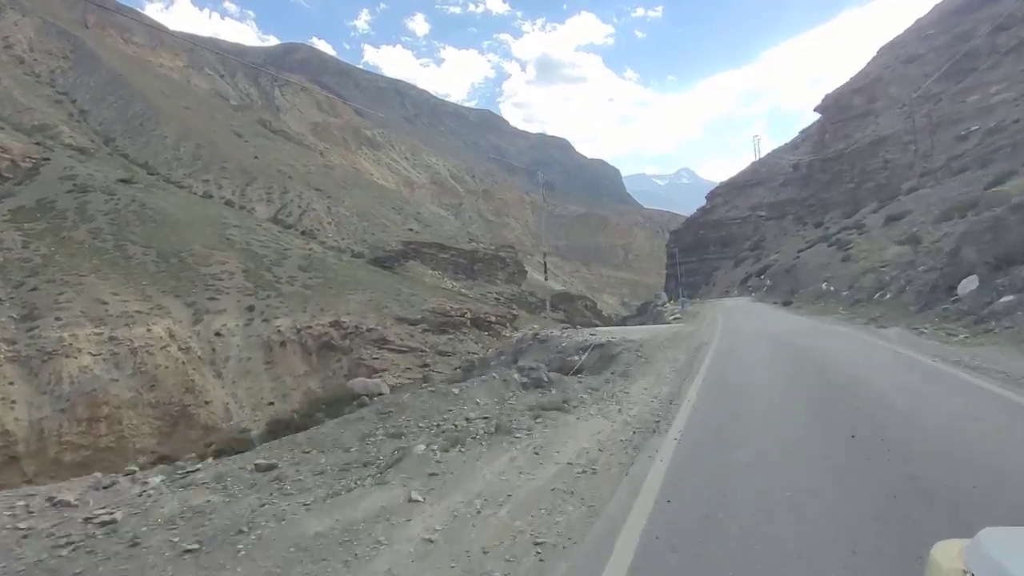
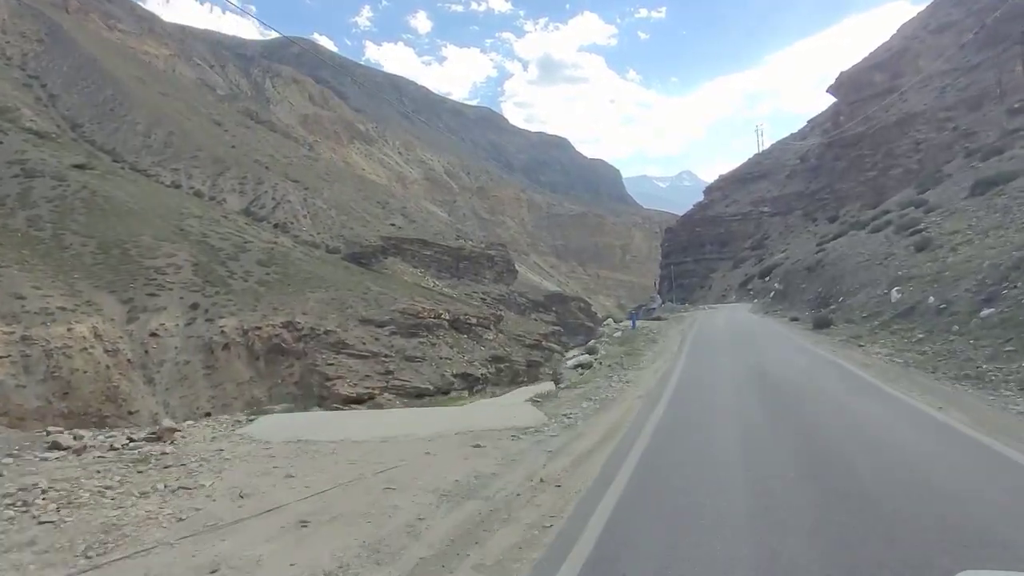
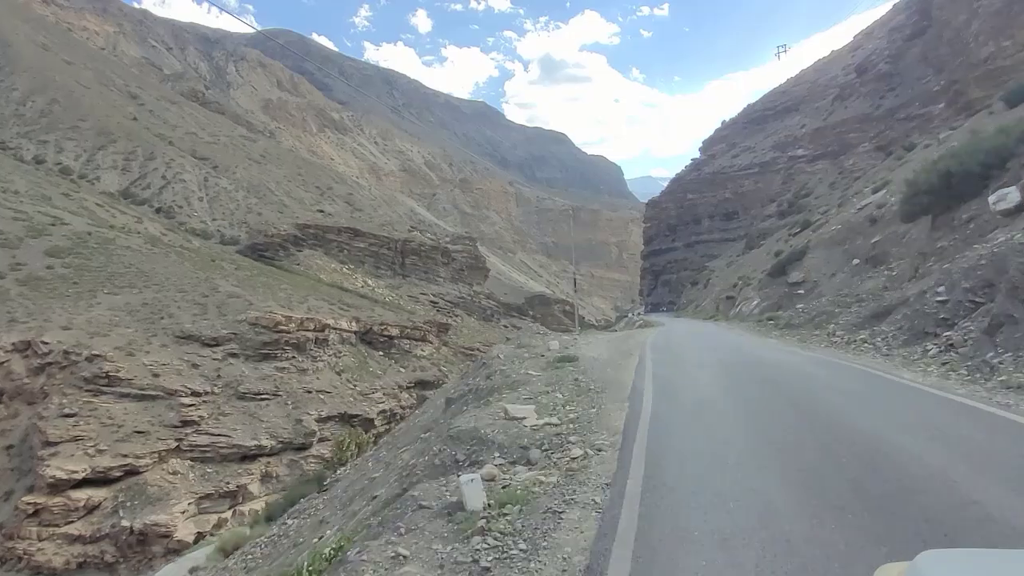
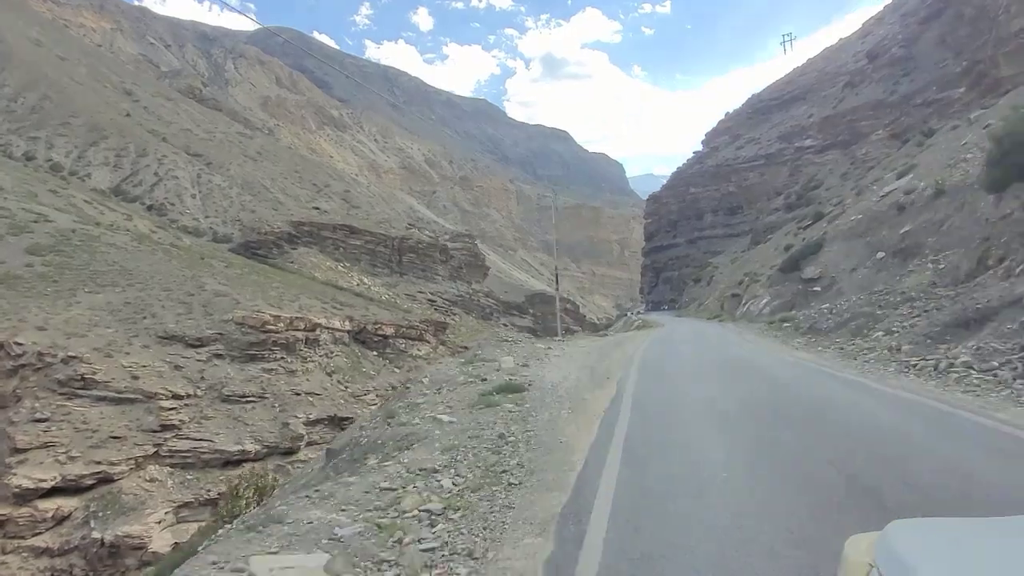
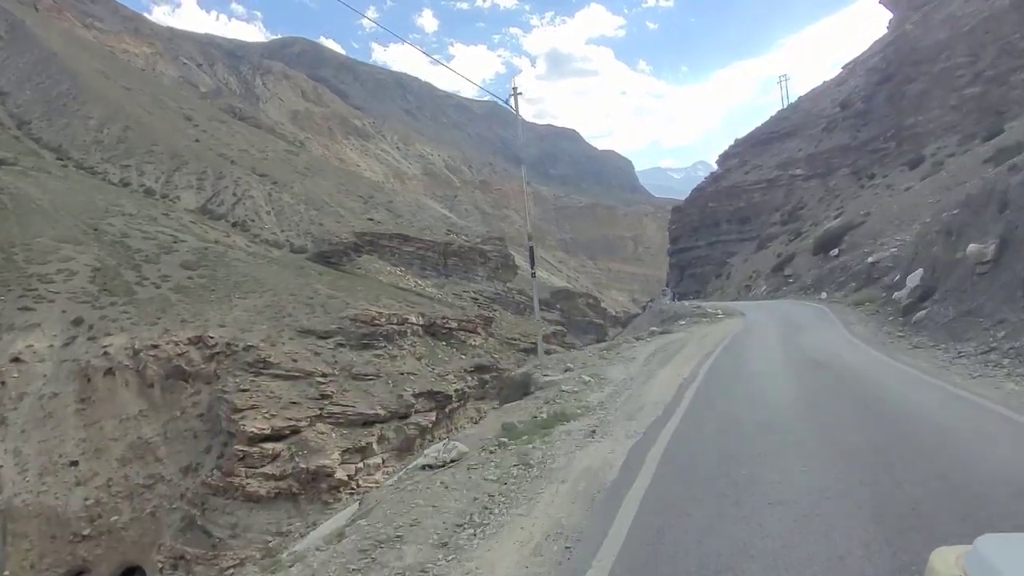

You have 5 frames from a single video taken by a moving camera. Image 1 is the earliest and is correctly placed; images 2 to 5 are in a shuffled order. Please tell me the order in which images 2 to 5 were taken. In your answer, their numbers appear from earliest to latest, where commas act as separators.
2, 5, 3, 4
